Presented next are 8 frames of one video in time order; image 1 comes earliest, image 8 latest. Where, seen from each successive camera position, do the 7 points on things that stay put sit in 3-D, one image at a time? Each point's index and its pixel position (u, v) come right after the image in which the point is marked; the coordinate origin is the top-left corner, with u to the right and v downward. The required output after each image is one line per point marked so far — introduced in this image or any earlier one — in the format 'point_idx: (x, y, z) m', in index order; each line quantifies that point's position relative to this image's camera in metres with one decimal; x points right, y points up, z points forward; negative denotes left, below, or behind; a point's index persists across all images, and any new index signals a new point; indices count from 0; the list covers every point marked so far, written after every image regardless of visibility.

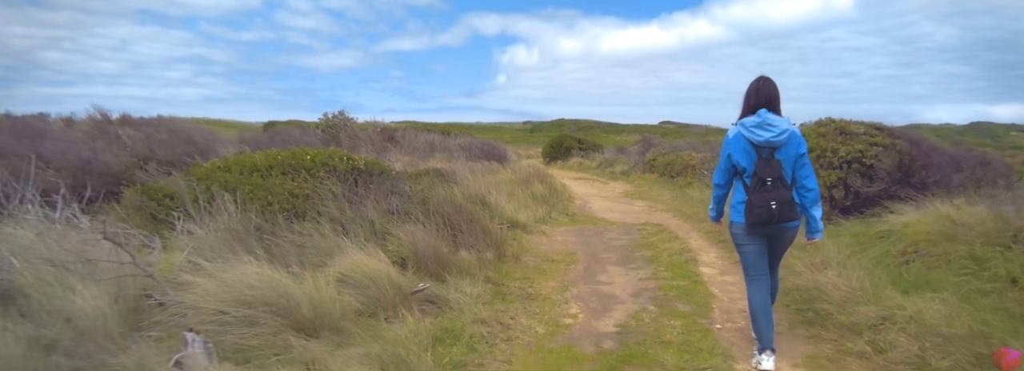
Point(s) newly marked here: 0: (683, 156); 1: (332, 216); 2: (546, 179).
0: (+6.4, +1.0, +18.0) m
1: (-2.0, -0.3, +5.3) m
2: (+0.9, +0.2, +12.5) m
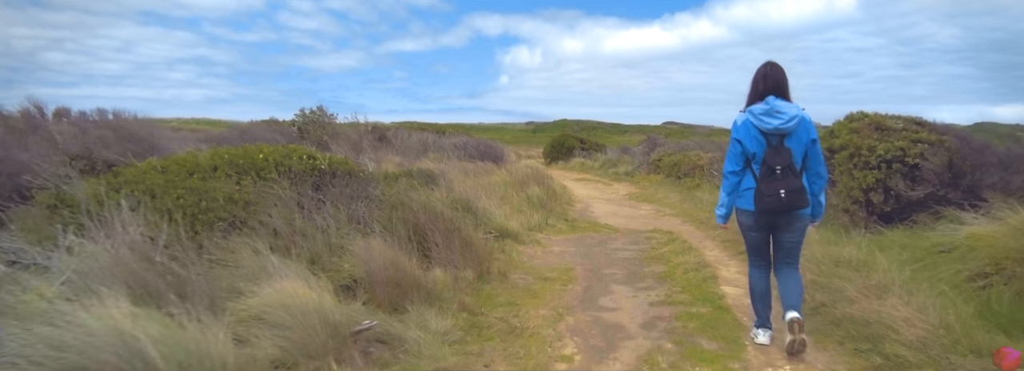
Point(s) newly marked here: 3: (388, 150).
0: (+6.3, +1.0, +17.0) m
1: (-2.1, -0.4, +4.4) m
2: (+0.8, +0.1, +11.5) m
3: (-4.2, +1.2, +16.5) m
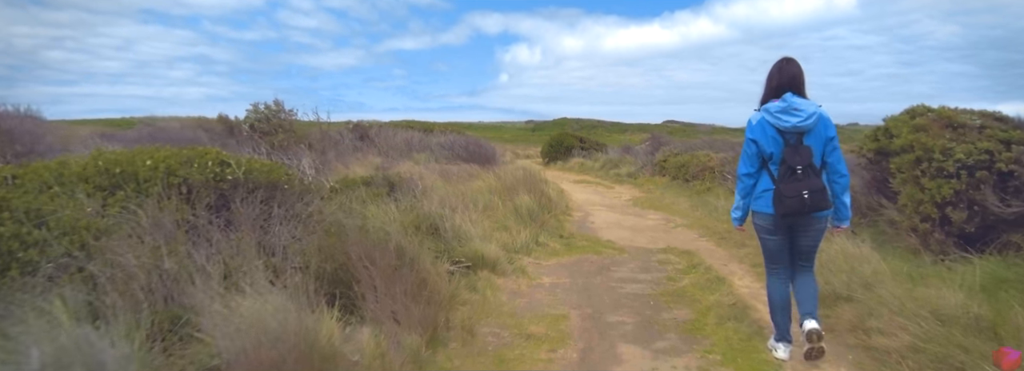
0: (+6.1, +0.9, +15.6) m
1: (-2.4, -0.5, +2.9) m
2: (+0.5, 0.0, +10.1) m
3: (-4.4, +1.1, +15.0) m
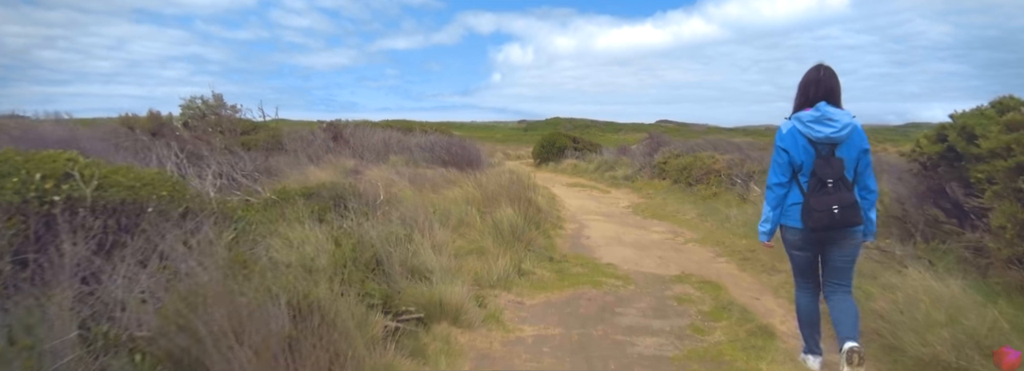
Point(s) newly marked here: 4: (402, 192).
0: (+5.7, +0.8, +14.3) m
1: (-2.5, -0.7, +1.6) m
2: (+0.2, -0.1, +8.8) m
3: (-4.8, +1.0, +13.6) m
4: (-1.6, -0.1, +7.3) m
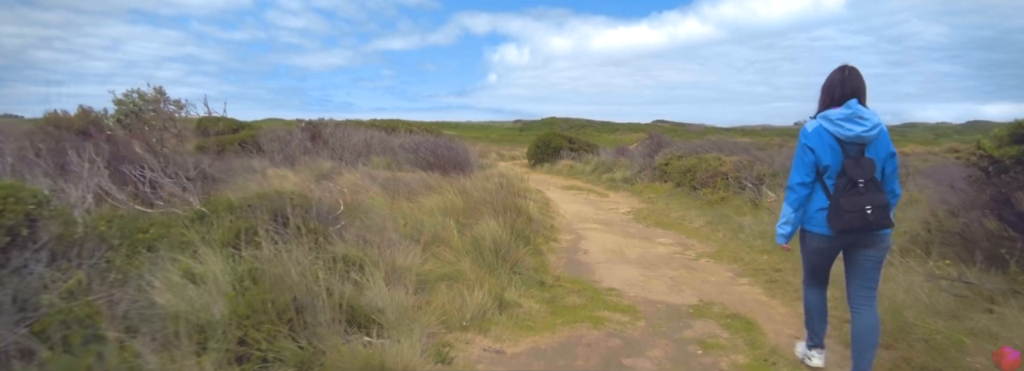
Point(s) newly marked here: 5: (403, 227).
0: (+5.4, +0.7, +13.4) m
1: (-2.7, -0.8, +0.6) m
2: (+0.1, -0.2, +7.8) m
3: (-5.1, +0.9, +12.6) m
4: (-1.8, -0.2, +6.3) m
5: (-1.2, -0.5, +5.6) m
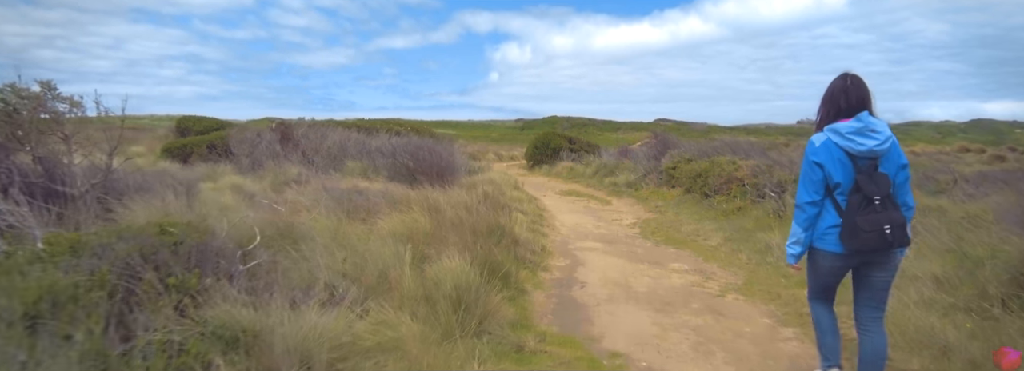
0: (+5.2, +0.5, +12.0) m
1: (-2.9, -1.0, -0.7) m
2: (-0.2, -0.4, +6.4) m
3: (-5.3, +0.7, +11.3) m
4: (-2.1, -0.4, +5.0) m
5: (-1.5, -0.7, +4.2) m
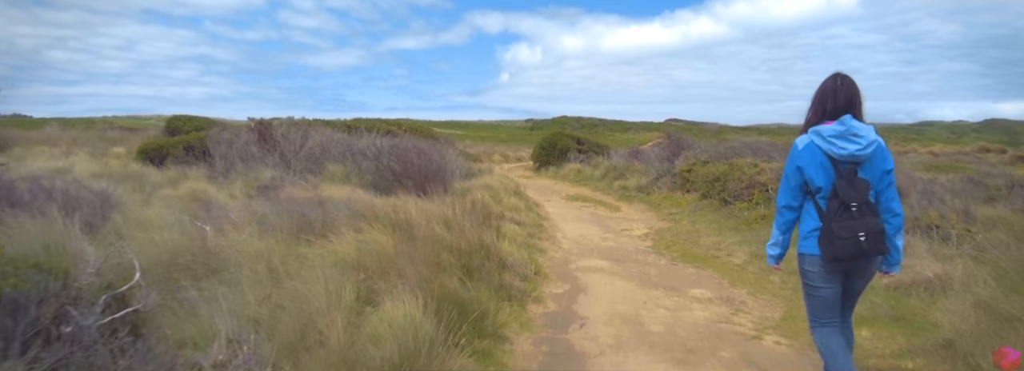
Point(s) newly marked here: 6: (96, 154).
0: (+5.2, +0.4, +10.8) m
1: (-3.2, -1.1, -1.8) m
2: (-0.3, -0.5, +5.4) m
3: (-5.3, +0.6, +10.3) m
4: (-2.2, -0.5, +4.0) m
5: (-1.7, -0.8, +3.2) m
6: (-13.5, +1.0, +15.8) m
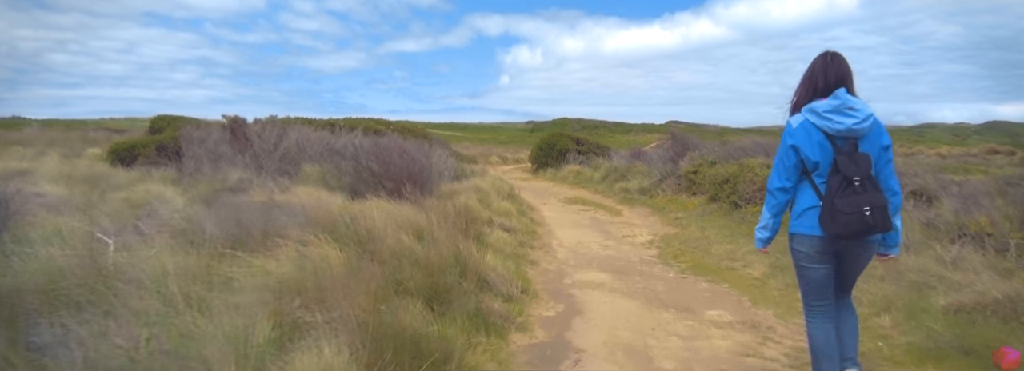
0: (+5.0, +0.3, +10.0) m
1: (-3.4, -1.1, -2.6) m
2: (-0.5, -0.6, +4.5) m
3: (-5.5, +0.5, +9.5) m
4: (-2.4, -0.5, +3.1) m
5: (-1.8, -0.8, +2.3) m
6: (-13.7, +0.9, +15.0) m
